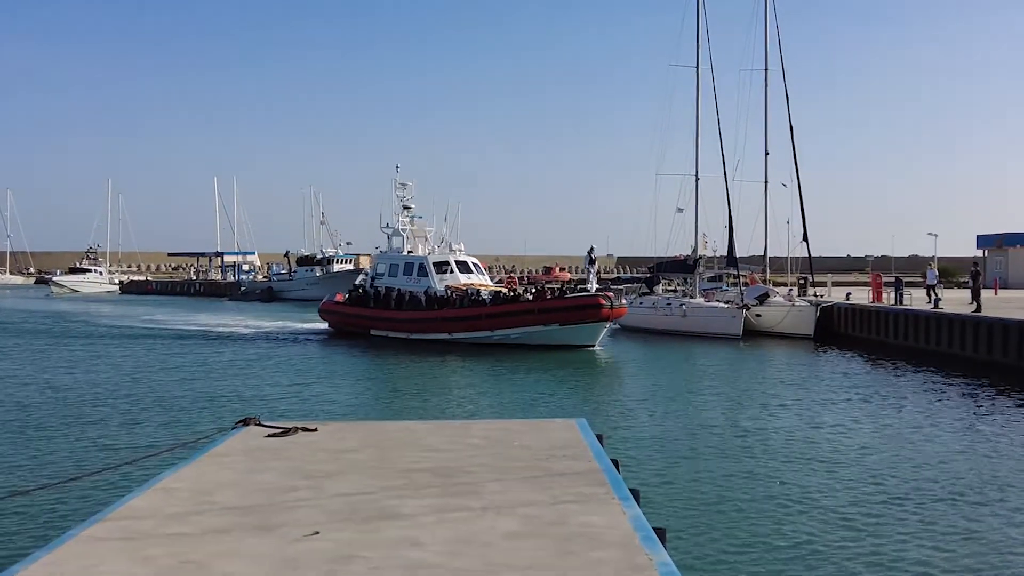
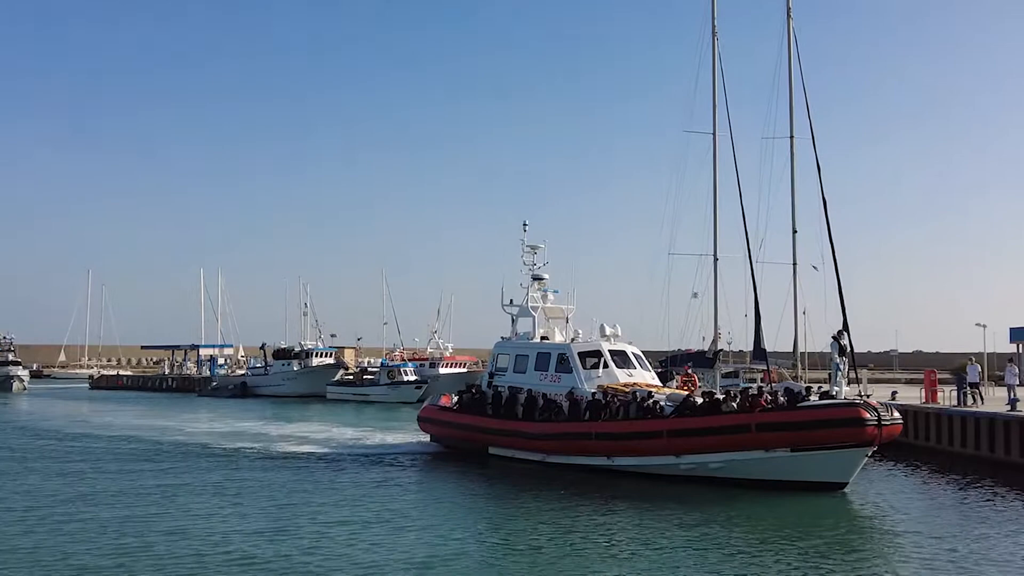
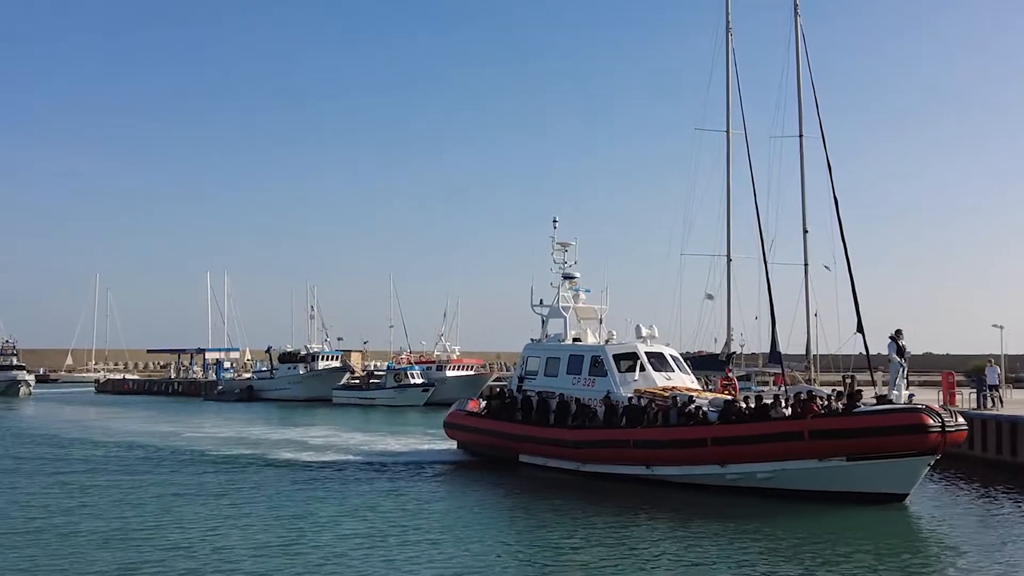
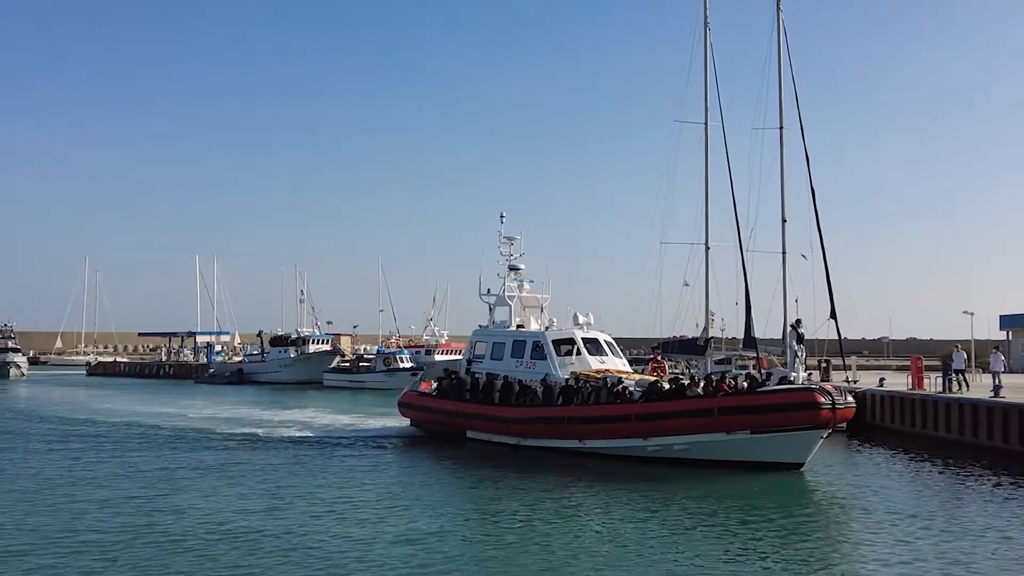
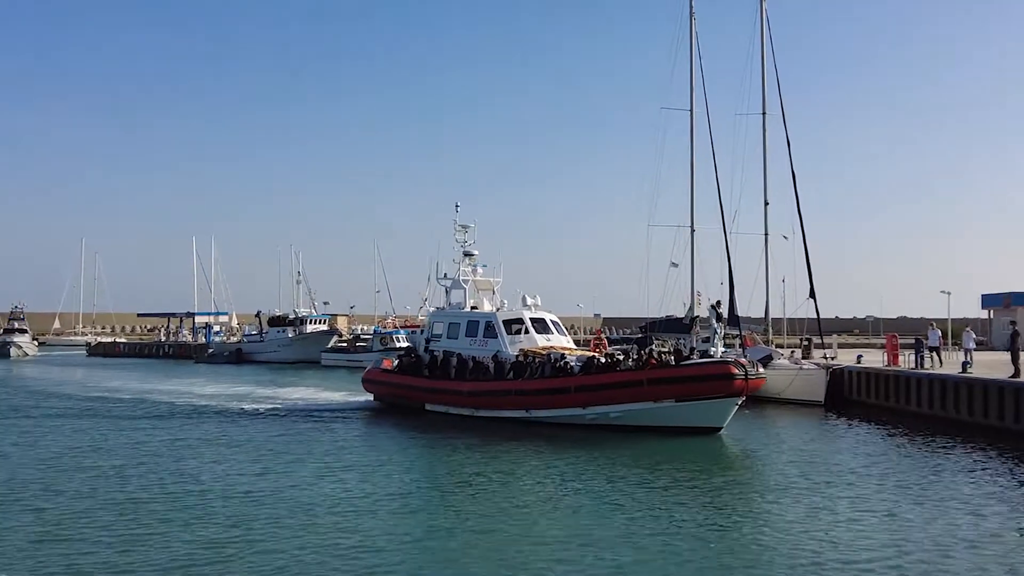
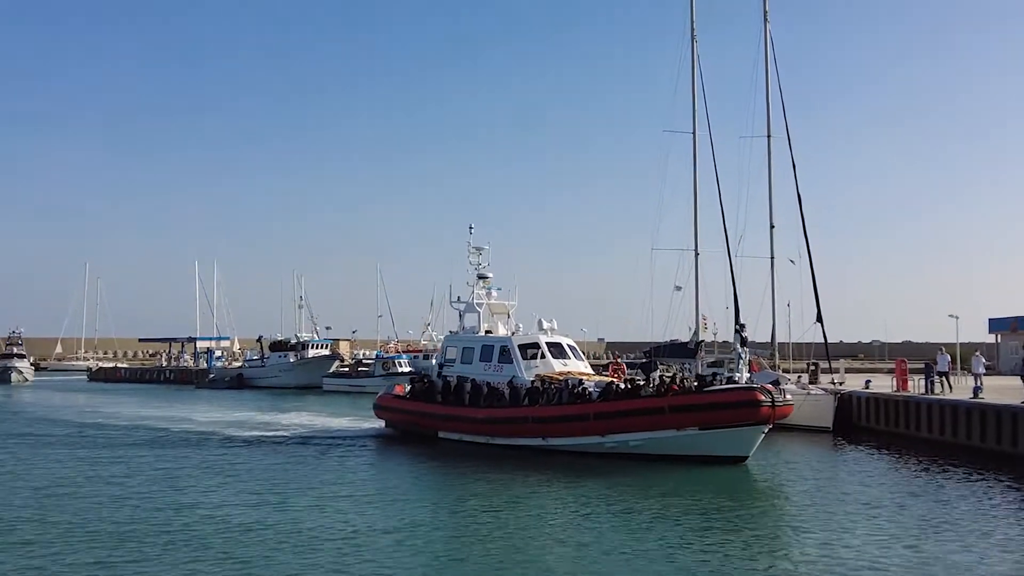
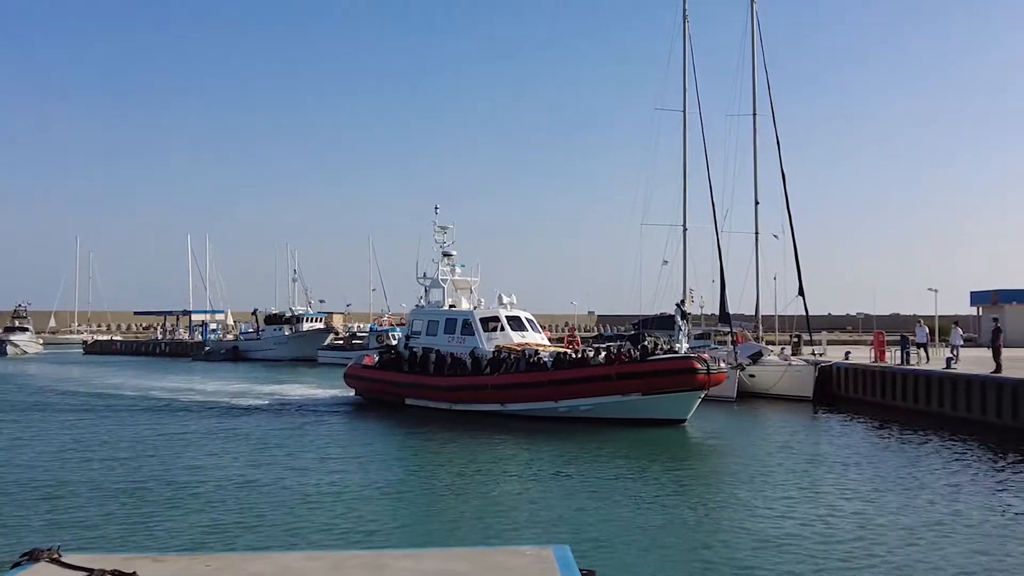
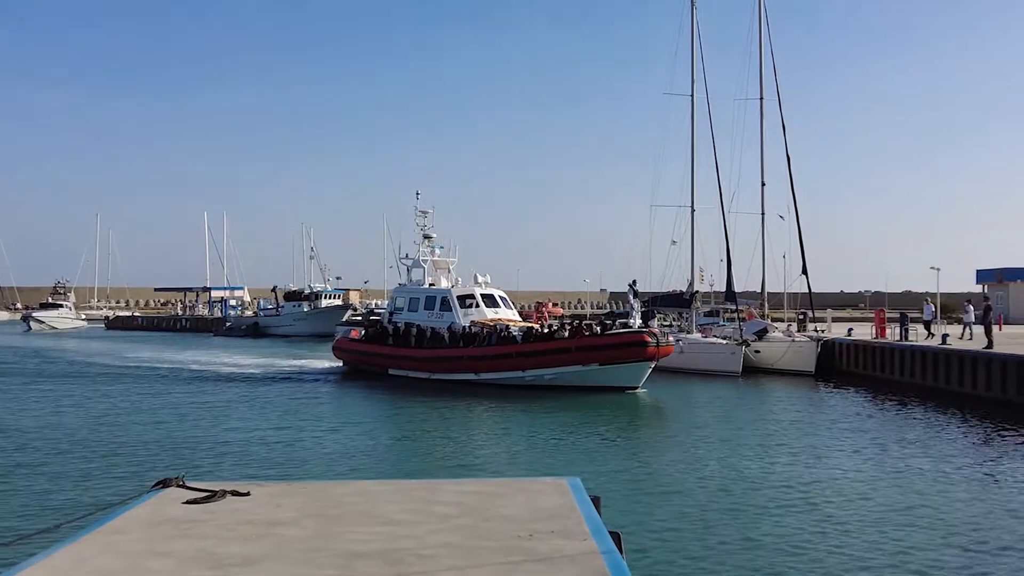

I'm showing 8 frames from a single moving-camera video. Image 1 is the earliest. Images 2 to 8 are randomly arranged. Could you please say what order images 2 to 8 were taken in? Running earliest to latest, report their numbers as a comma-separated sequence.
8, 7, 5, 6, 4, 2, 3
